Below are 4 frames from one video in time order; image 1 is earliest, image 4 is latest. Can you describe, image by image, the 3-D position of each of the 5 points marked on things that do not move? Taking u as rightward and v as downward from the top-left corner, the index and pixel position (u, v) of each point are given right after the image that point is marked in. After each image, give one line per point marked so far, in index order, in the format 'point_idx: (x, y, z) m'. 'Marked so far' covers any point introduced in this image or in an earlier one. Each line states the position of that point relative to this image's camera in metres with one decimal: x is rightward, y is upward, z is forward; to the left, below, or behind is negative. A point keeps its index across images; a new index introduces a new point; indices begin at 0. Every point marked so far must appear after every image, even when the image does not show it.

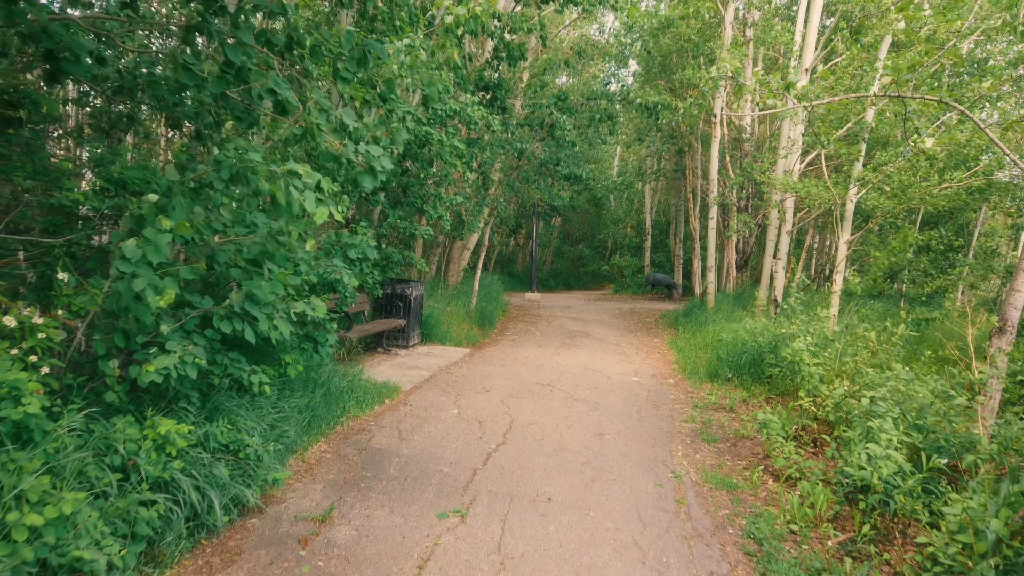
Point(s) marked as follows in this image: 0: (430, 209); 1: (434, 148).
0: (-1.1, +1.1, +9.7) m
1: (-1.0, +1.8, +9.5) m
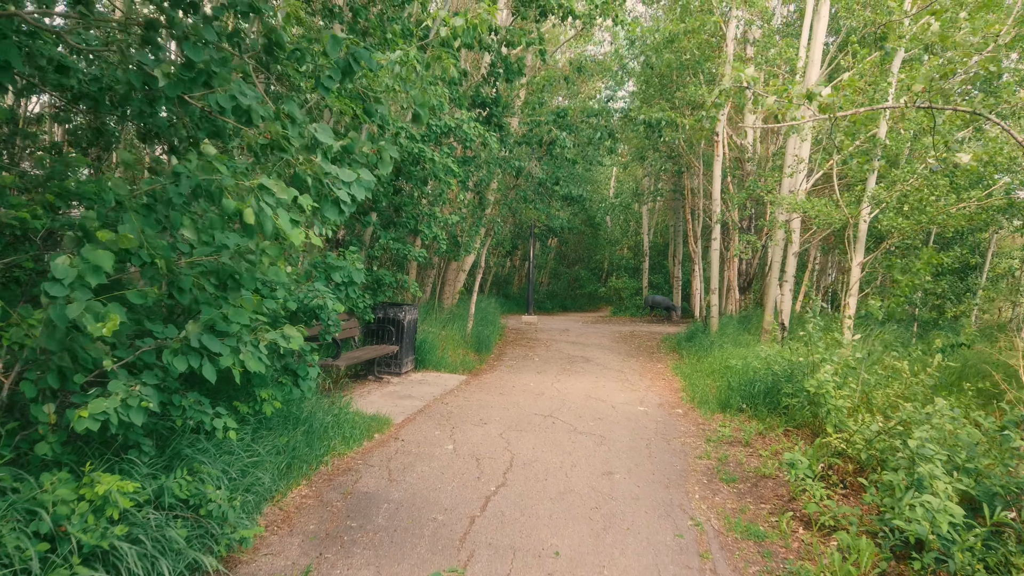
0: (-1.1, +0.8, +9.2) m
1: (-1.1, +1.5, +9.1) m
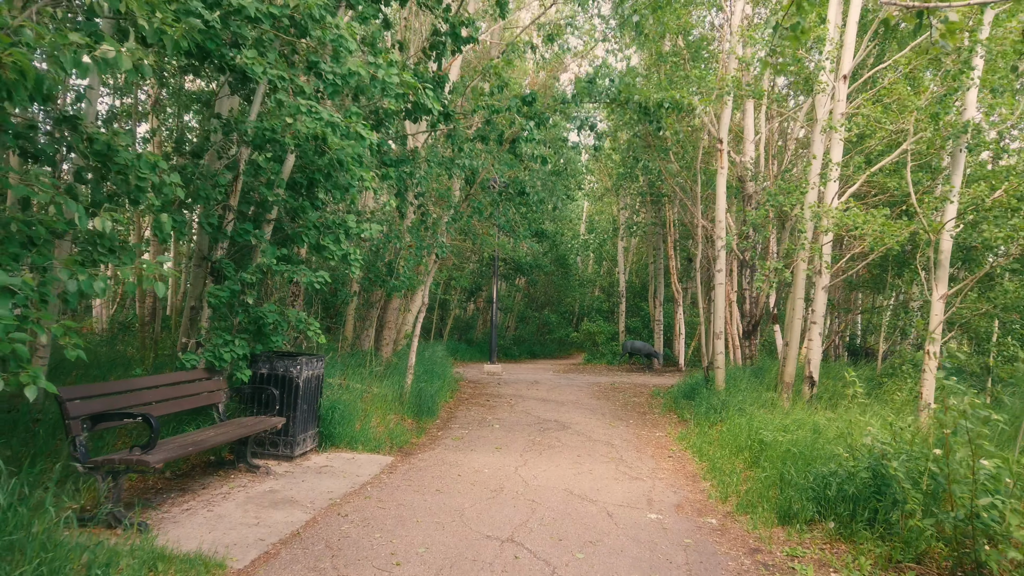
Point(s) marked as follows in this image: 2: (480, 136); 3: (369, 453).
0: (-1.6, +0.4, +6.4) m
1: (-1.5, +1.2, +6.3) m
2: (-0.4, +1.8, +8.5) m
3: (-1.4, -1.6, +6.9) m
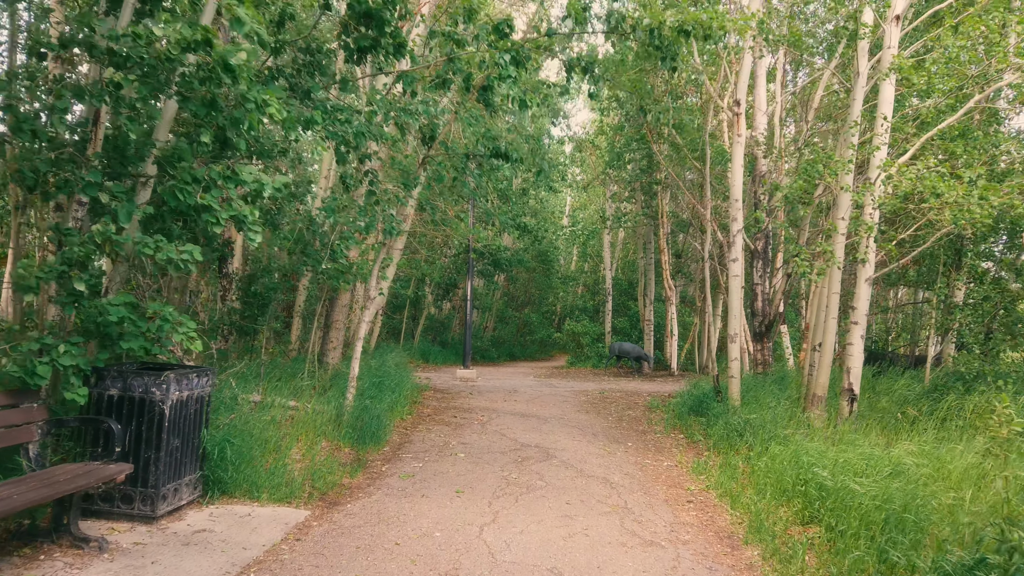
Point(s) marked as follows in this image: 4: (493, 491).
0: (-1.8, +0.5, +4.4) m
1: (-1.8, +1.3, +4.4) m
2: (-0.6, +1.9, +6.6) m
3: (-1.6, -1.5, +4.9) m
4: (-0.2, -1.6, +5.5) m
